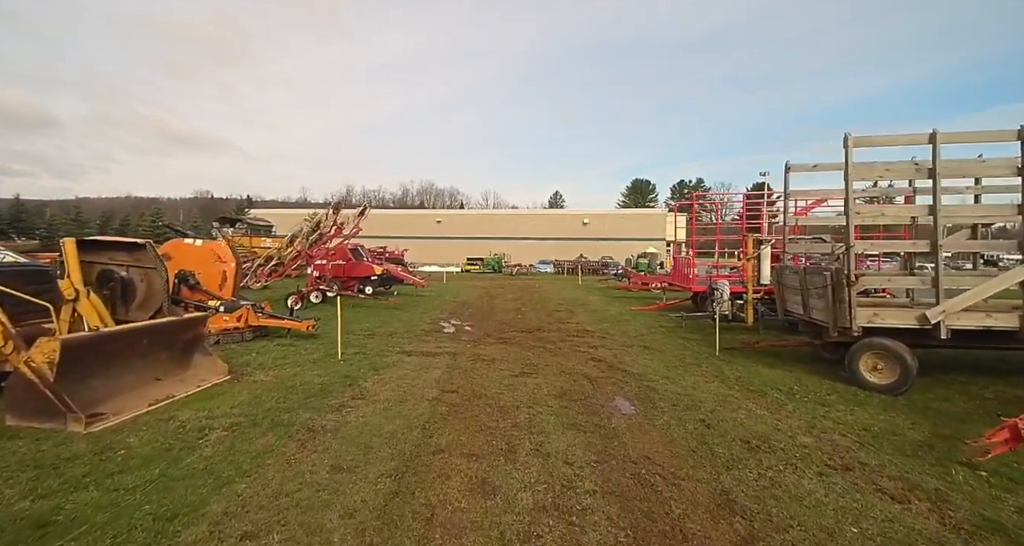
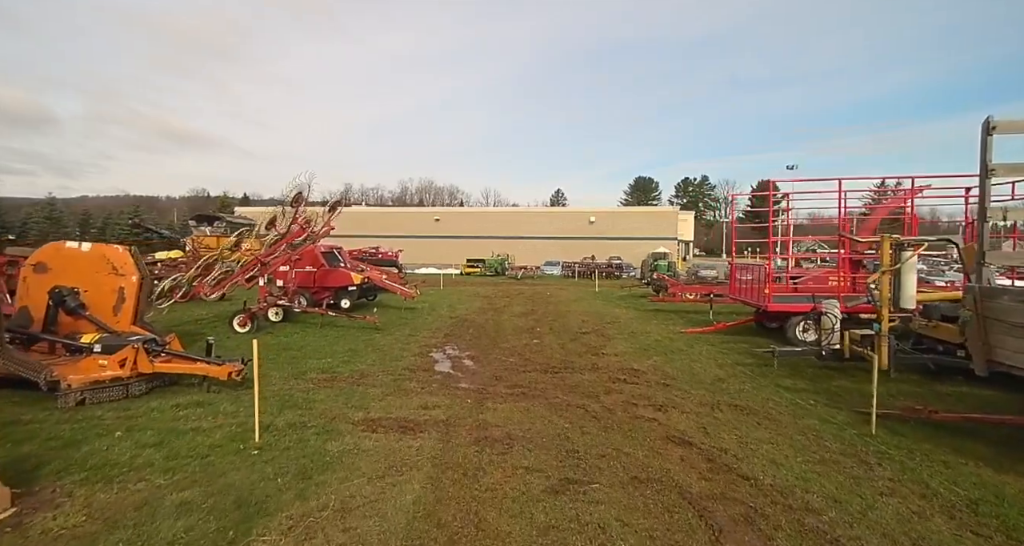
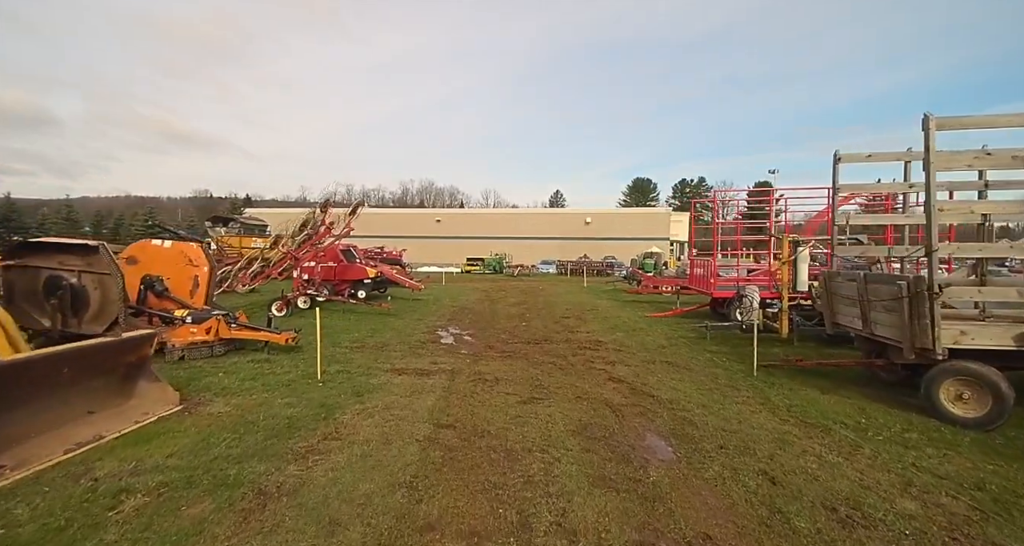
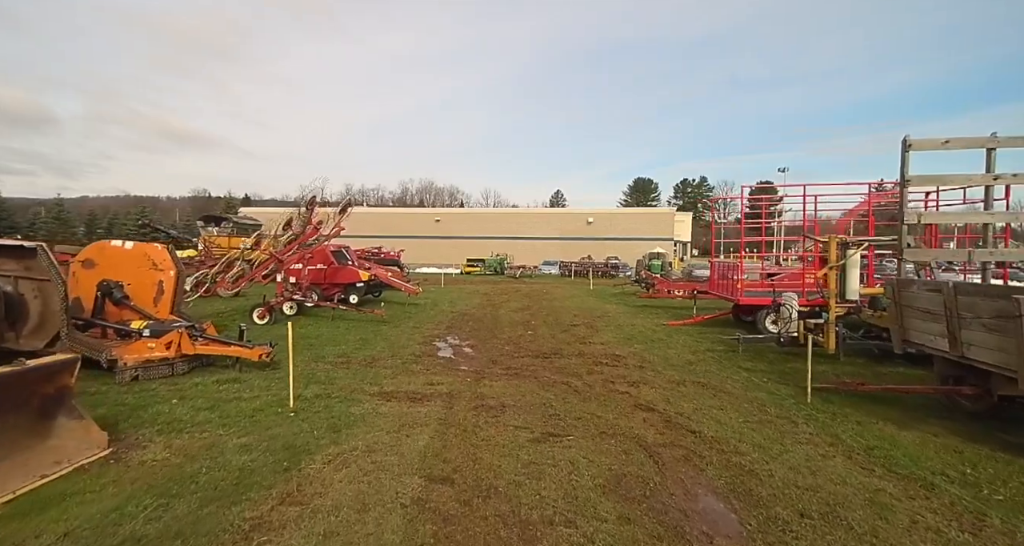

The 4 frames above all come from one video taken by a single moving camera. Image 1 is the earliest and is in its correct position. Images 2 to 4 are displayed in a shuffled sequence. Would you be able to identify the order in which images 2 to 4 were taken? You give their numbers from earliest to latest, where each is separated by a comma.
3, 4, 2
